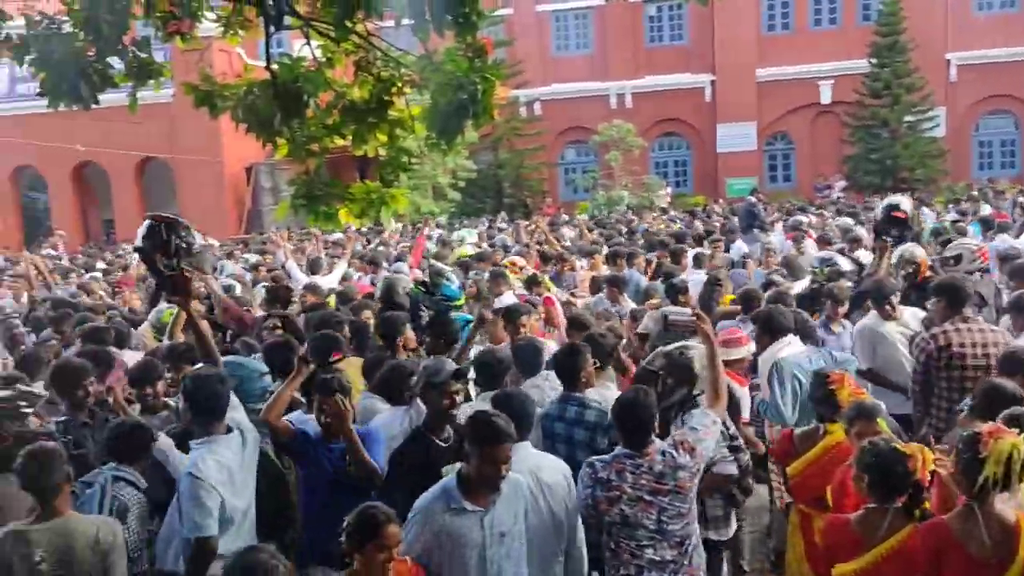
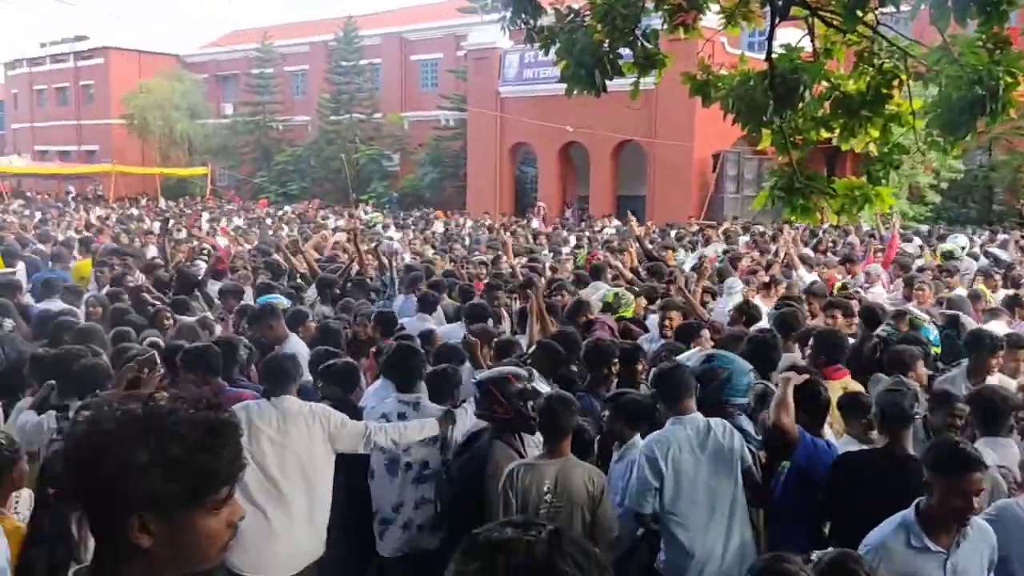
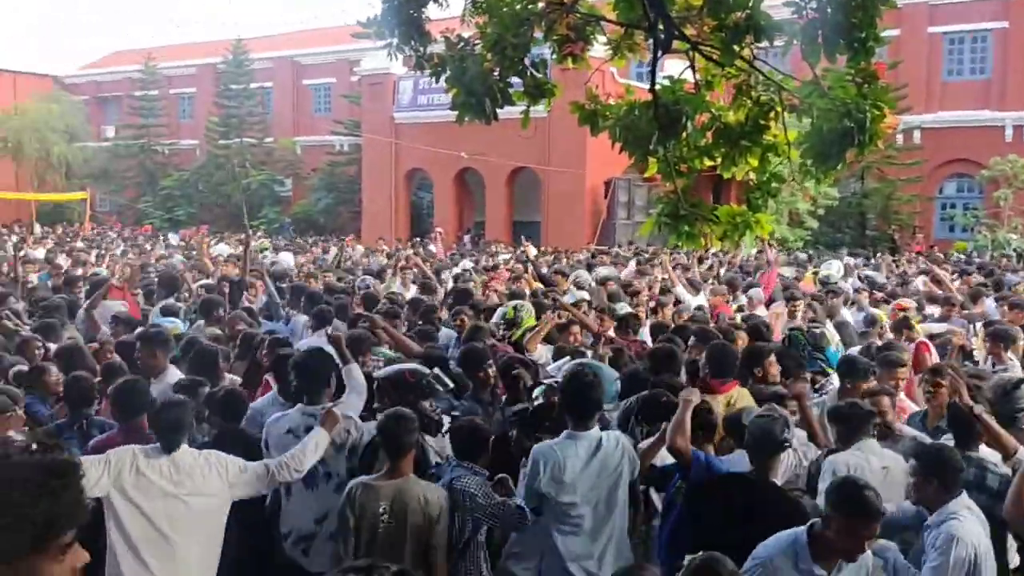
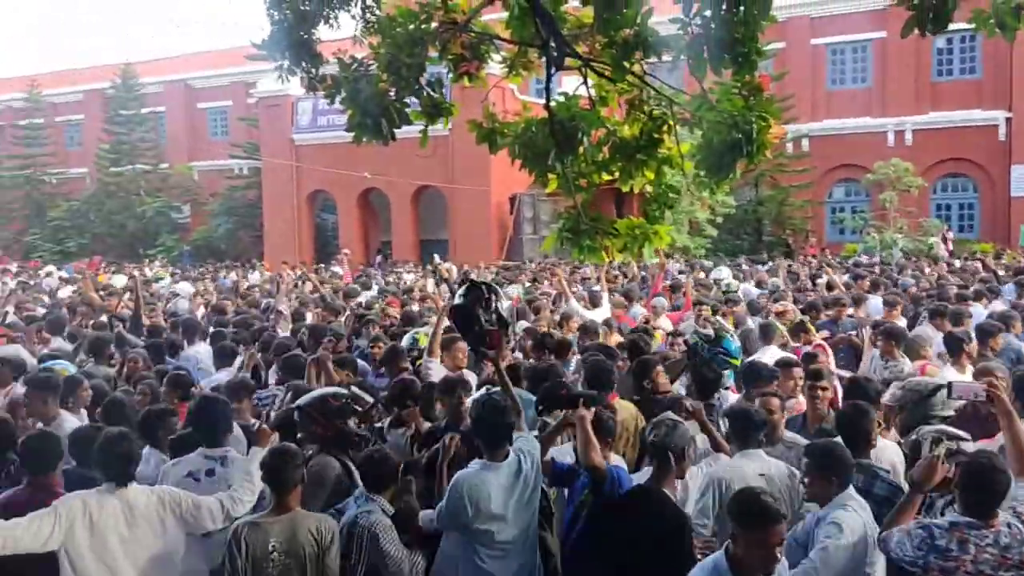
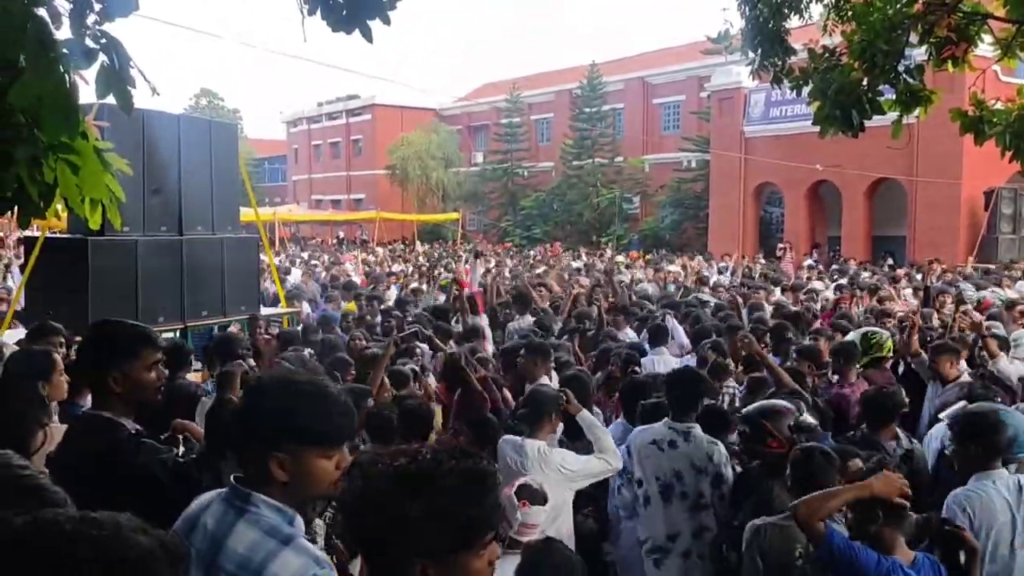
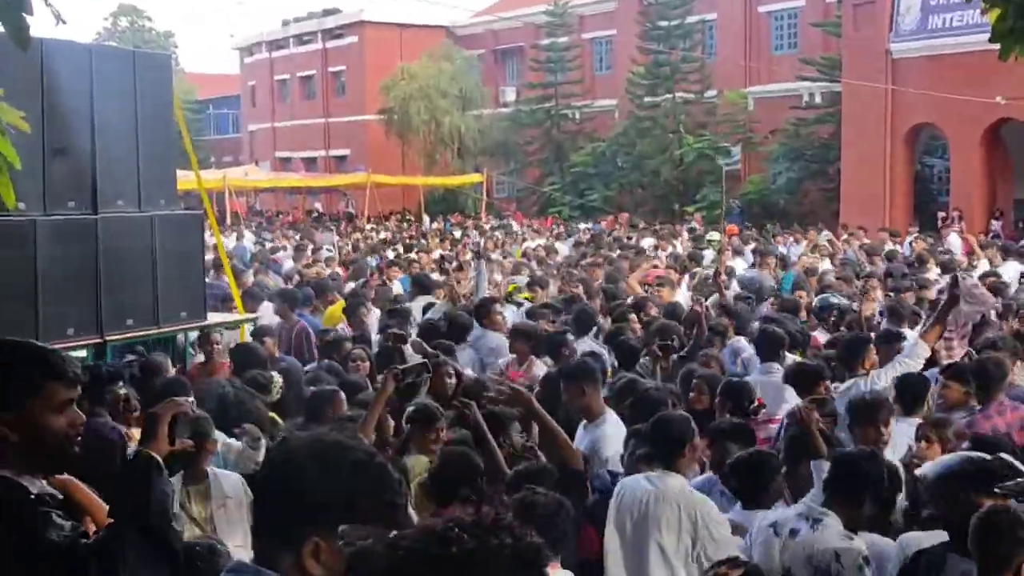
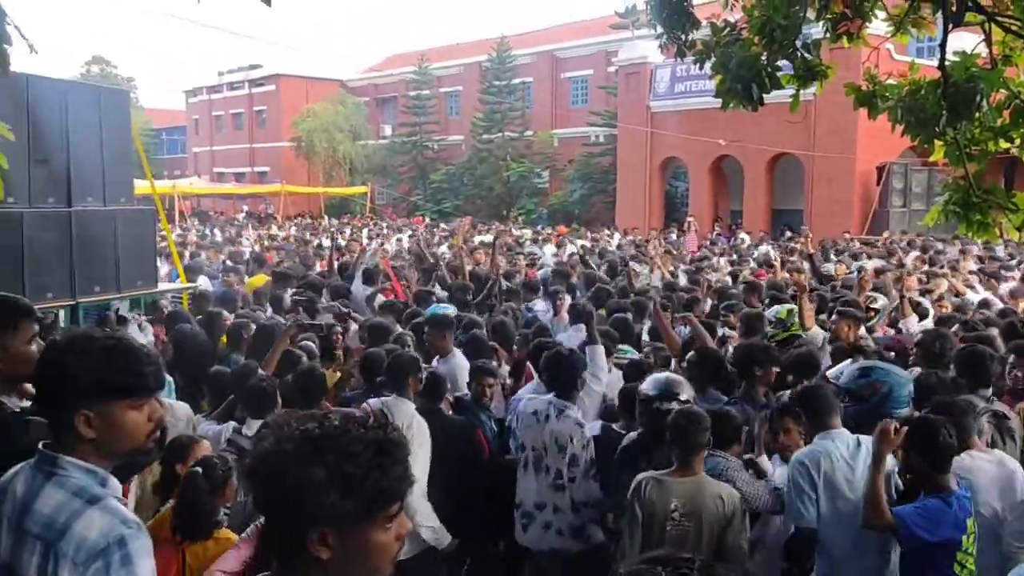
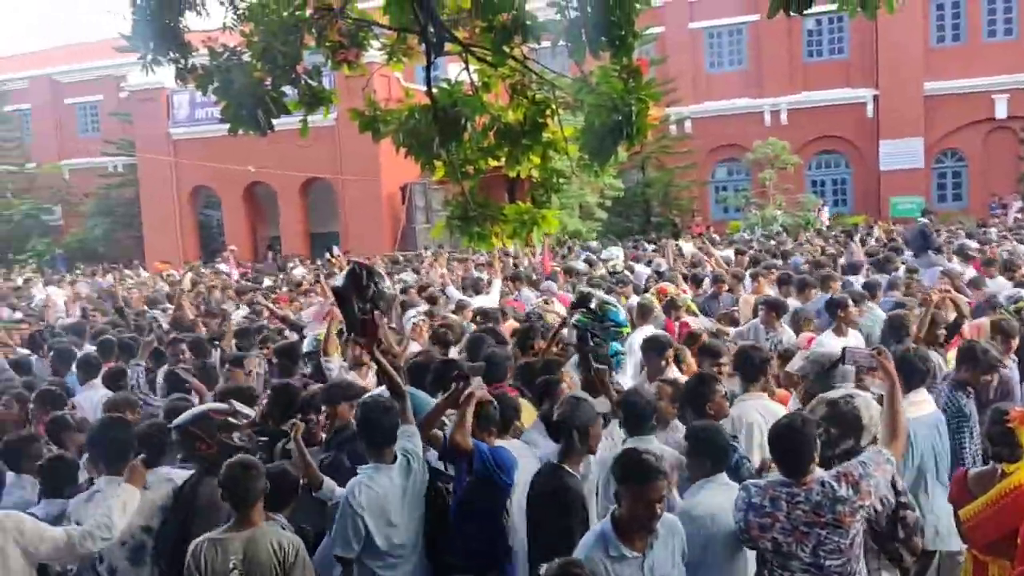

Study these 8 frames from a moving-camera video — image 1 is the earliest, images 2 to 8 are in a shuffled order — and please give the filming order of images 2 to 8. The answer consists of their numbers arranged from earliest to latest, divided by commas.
8, 4, 3, 2, 7, 5, 6
